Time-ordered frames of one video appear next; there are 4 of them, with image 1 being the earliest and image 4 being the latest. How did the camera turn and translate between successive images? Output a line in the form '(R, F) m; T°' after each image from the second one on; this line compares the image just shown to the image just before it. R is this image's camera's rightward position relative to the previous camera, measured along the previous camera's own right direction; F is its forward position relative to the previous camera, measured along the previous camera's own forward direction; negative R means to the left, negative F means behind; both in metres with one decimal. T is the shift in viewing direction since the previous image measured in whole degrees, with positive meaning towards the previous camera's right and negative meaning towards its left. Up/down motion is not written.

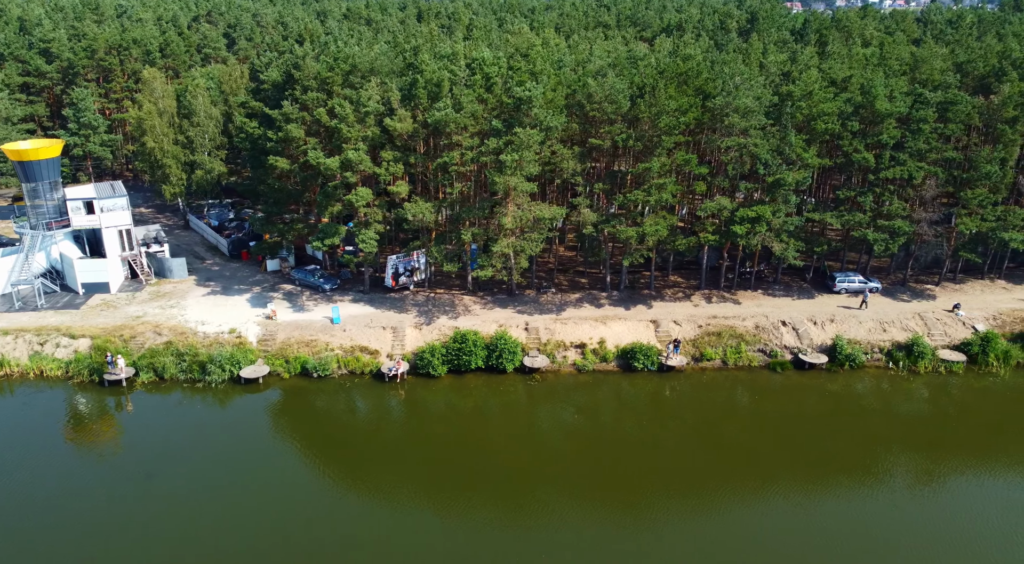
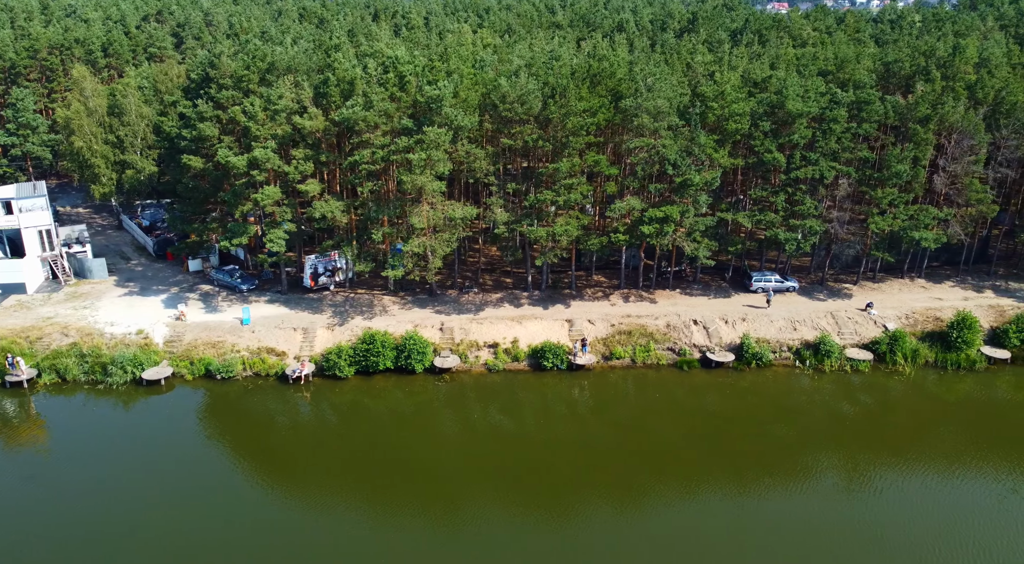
(+5.2, +0.1) m; 0°
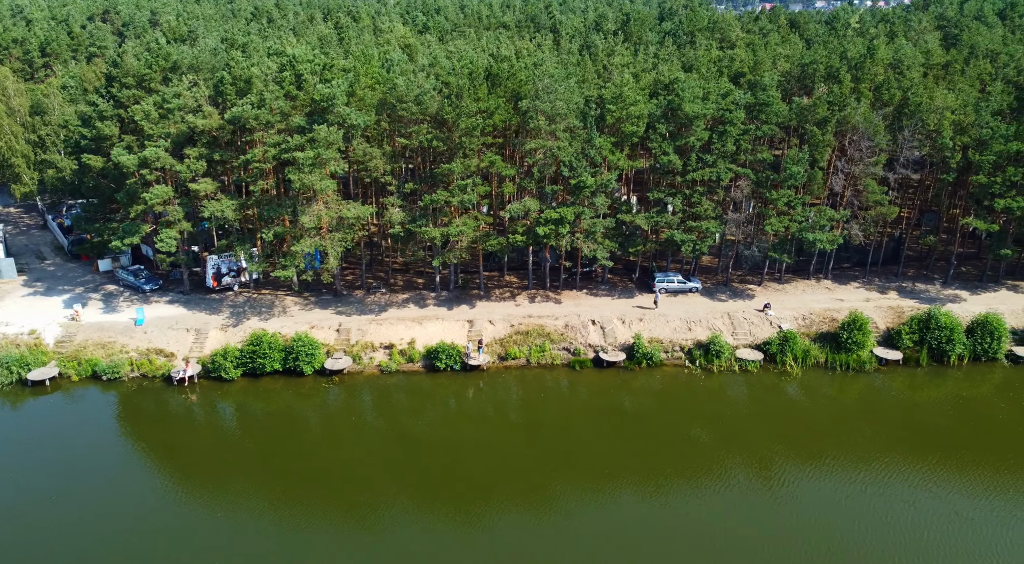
(+6.5, 0.0) m; 0°
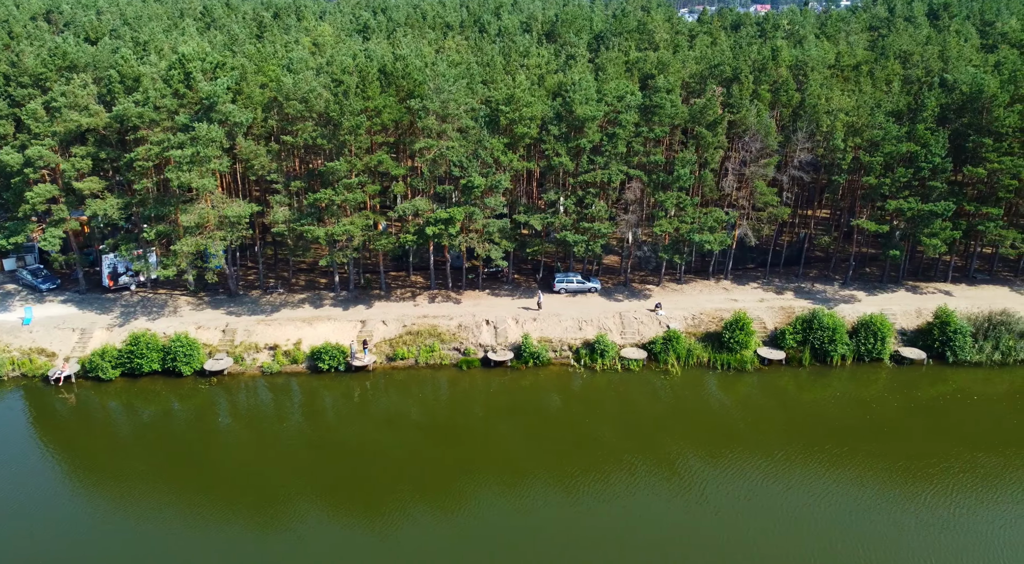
(+6.9, -0.1) m; 0°
